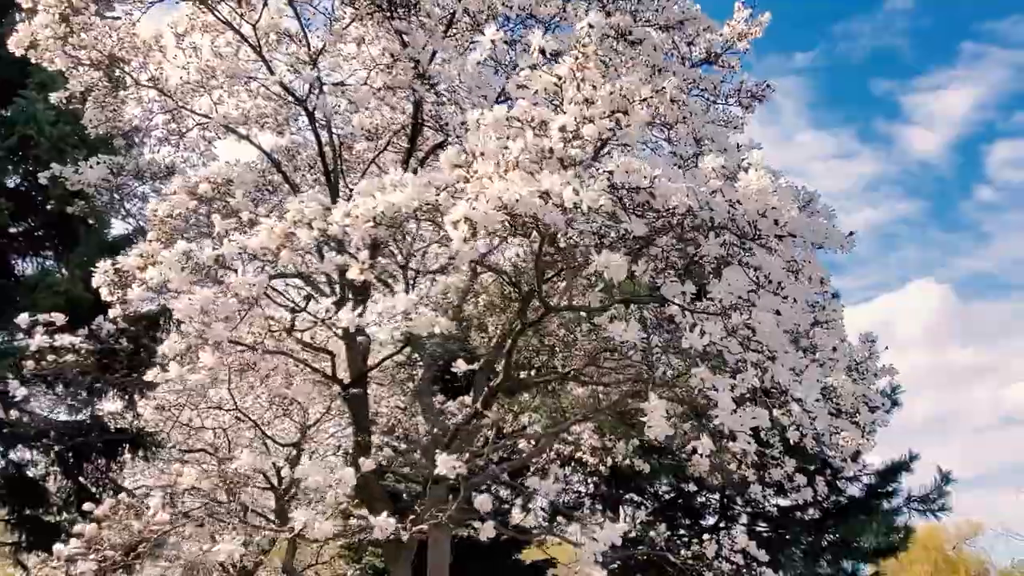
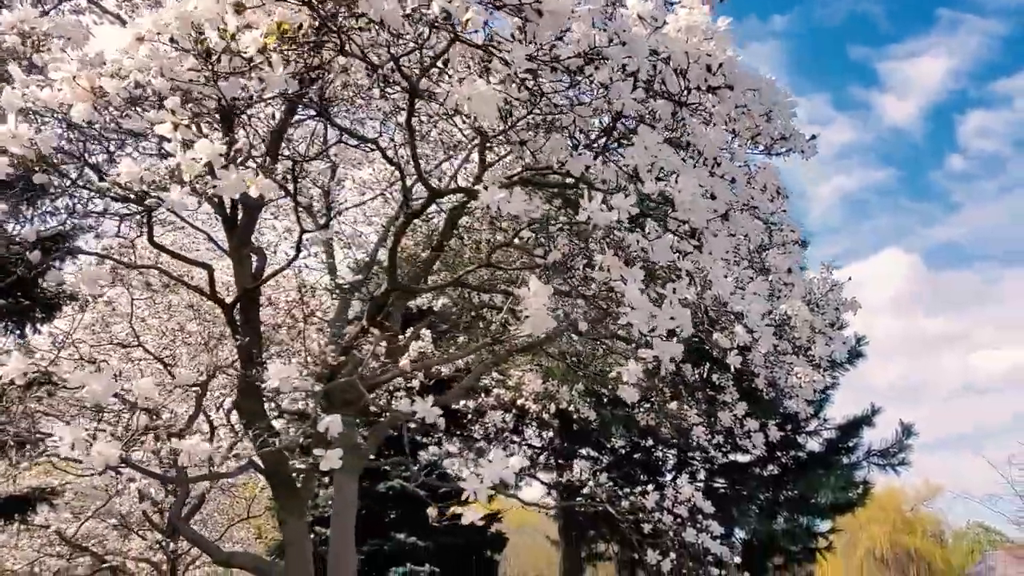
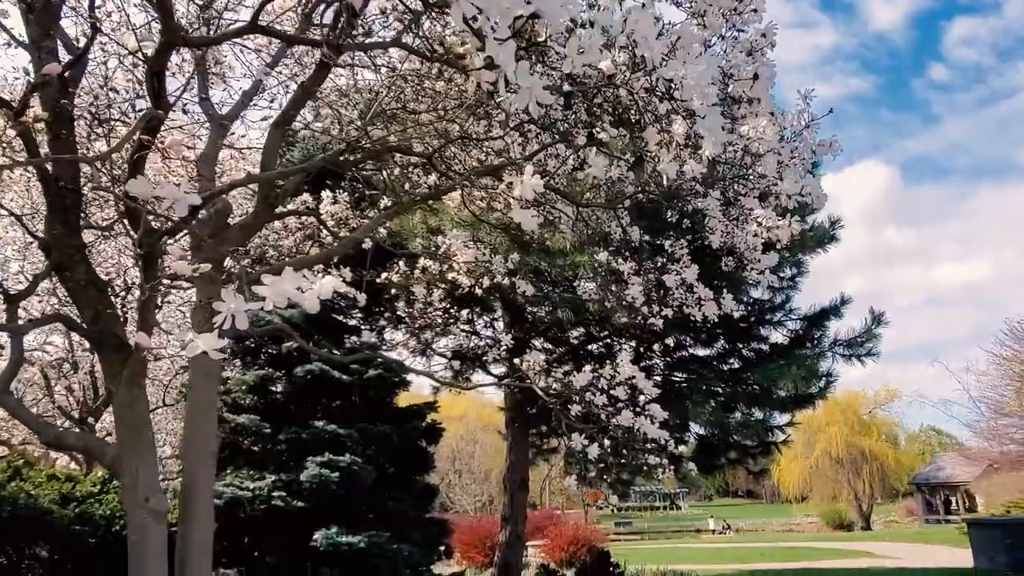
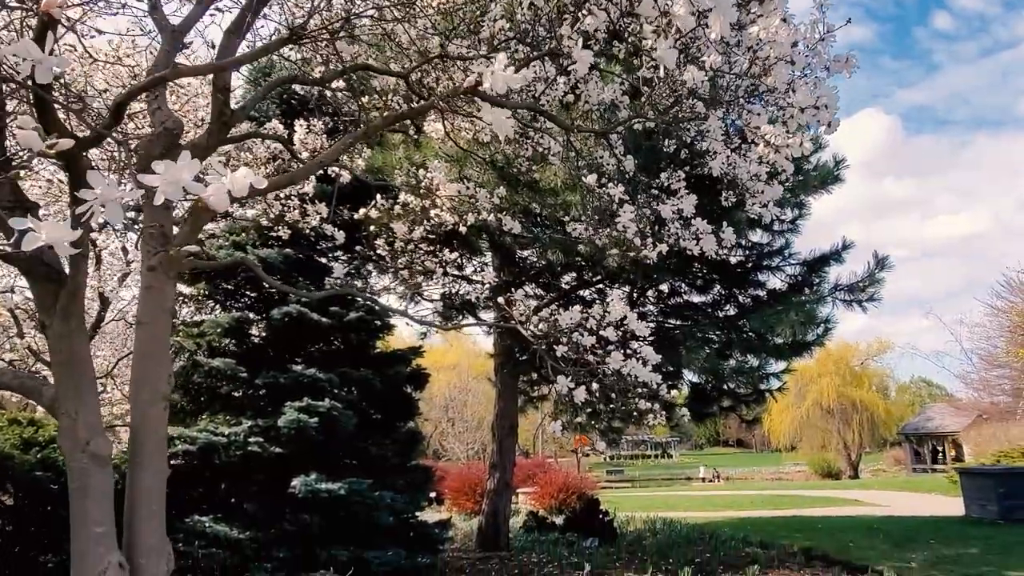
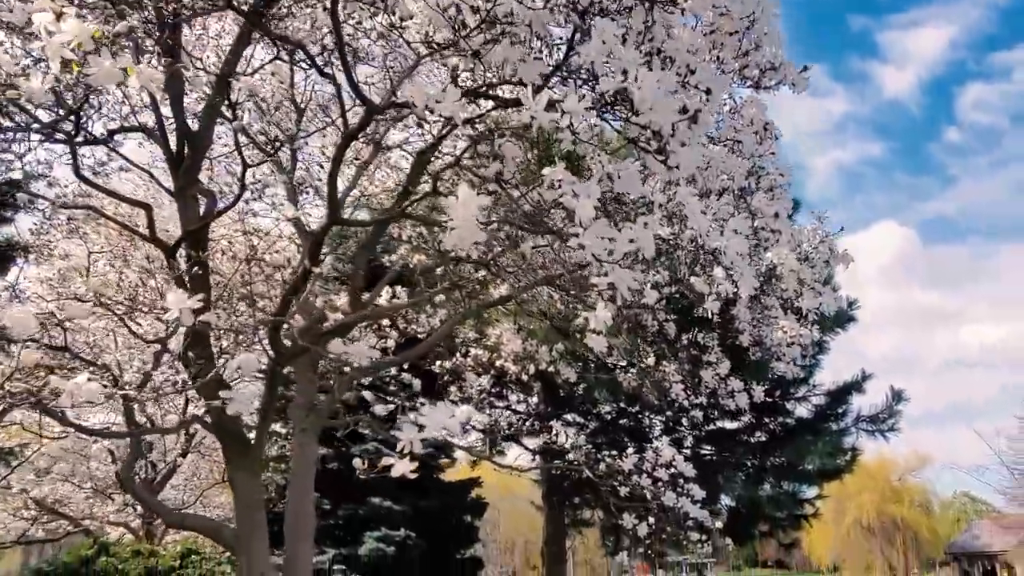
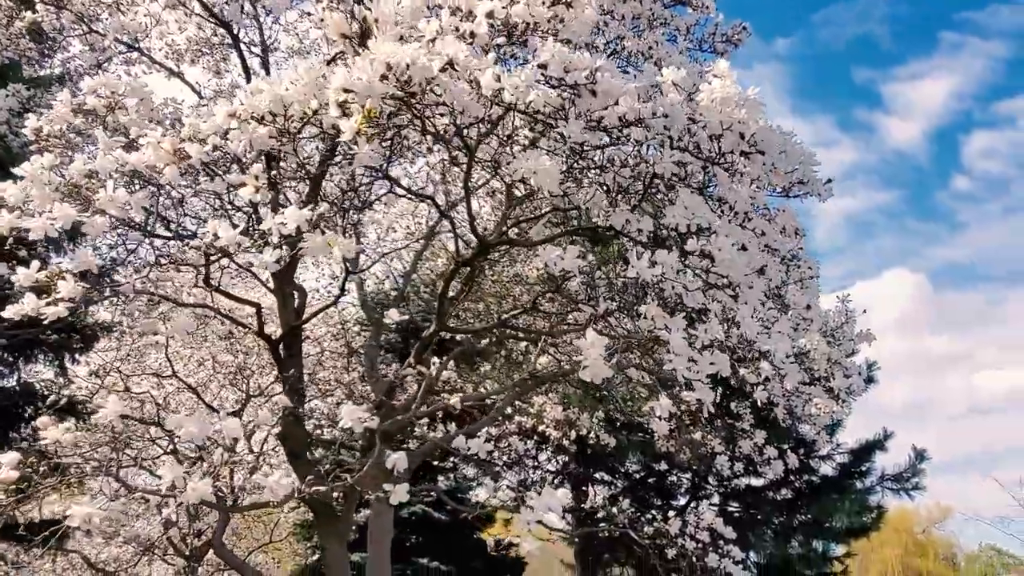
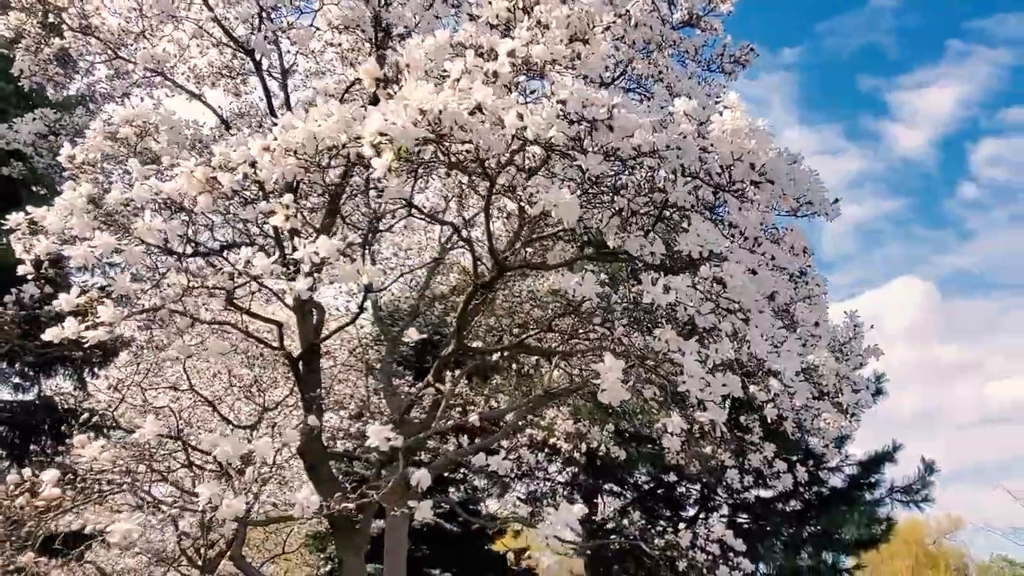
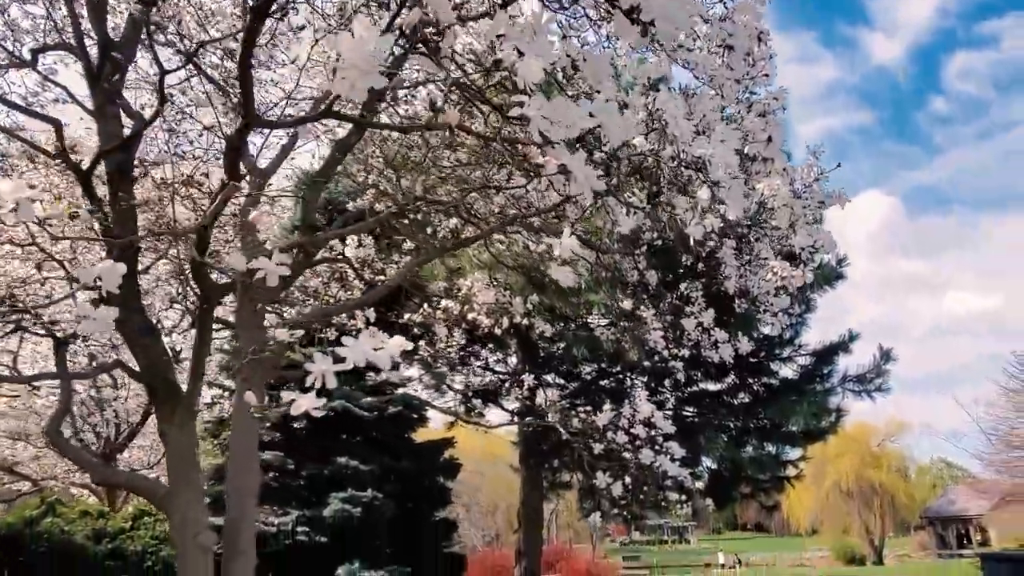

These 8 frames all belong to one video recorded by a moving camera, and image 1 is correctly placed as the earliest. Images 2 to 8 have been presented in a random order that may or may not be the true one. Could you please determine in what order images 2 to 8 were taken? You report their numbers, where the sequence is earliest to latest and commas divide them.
7, 6, 2, 5, 8, 3, 4
